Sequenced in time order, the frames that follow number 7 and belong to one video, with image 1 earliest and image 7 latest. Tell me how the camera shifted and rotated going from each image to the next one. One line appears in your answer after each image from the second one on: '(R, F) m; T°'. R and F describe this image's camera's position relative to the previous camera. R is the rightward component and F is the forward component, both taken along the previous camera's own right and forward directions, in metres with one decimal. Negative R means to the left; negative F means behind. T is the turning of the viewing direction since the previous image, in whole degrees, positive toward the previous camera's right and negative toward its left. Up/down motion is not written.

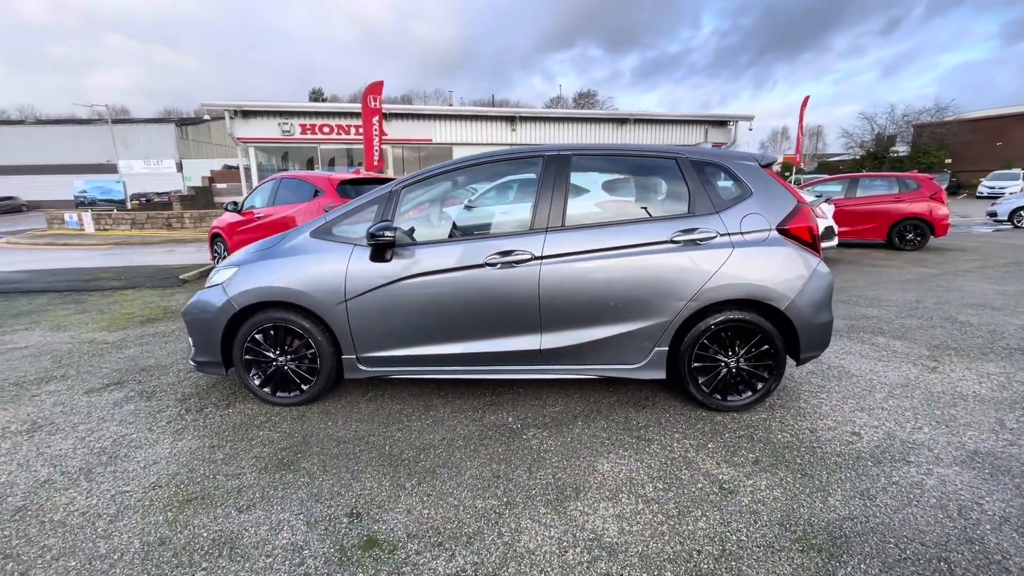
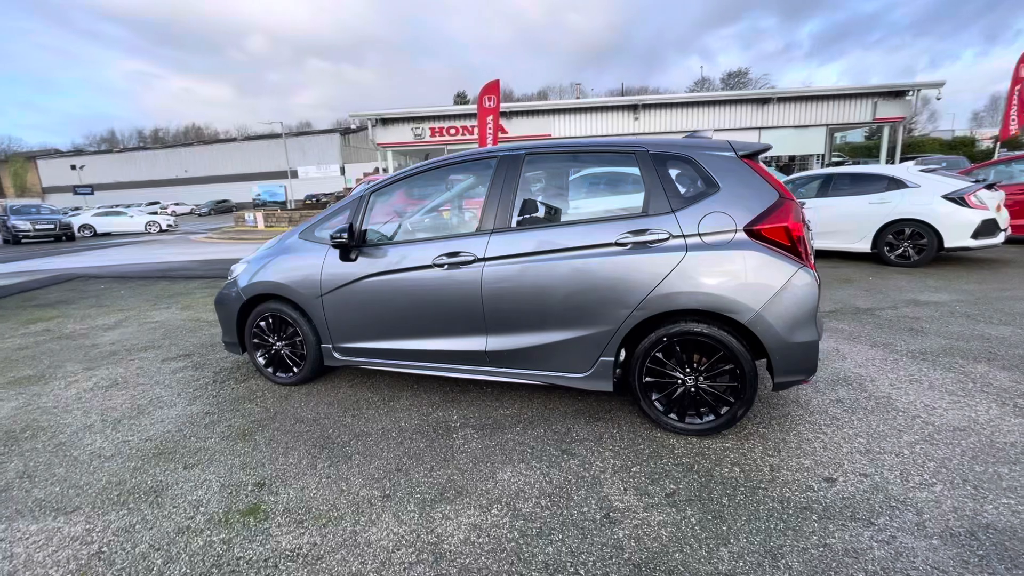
(+1.1, +0.2) m; -16°
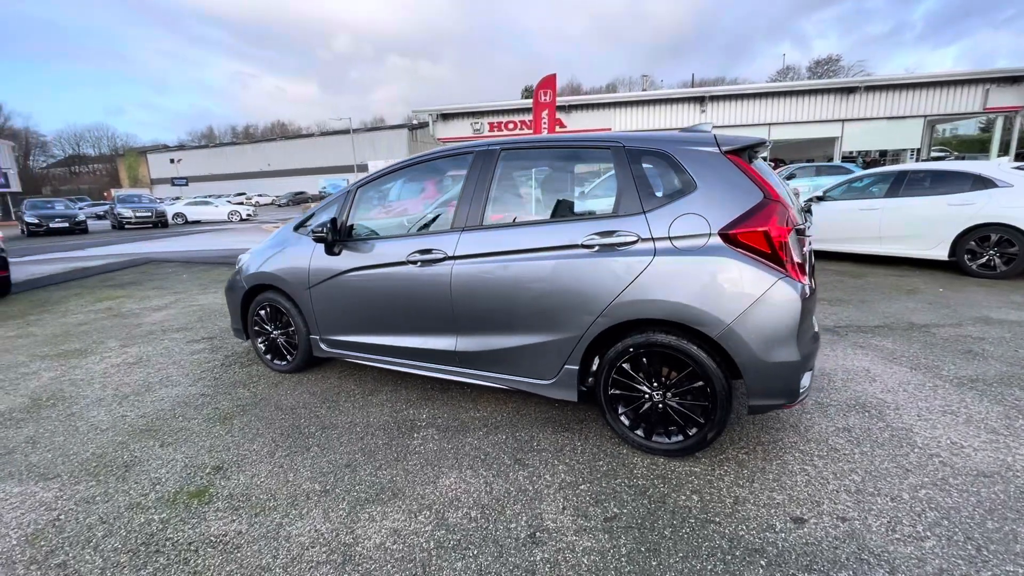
(+0.5, +0.1) m; -8°
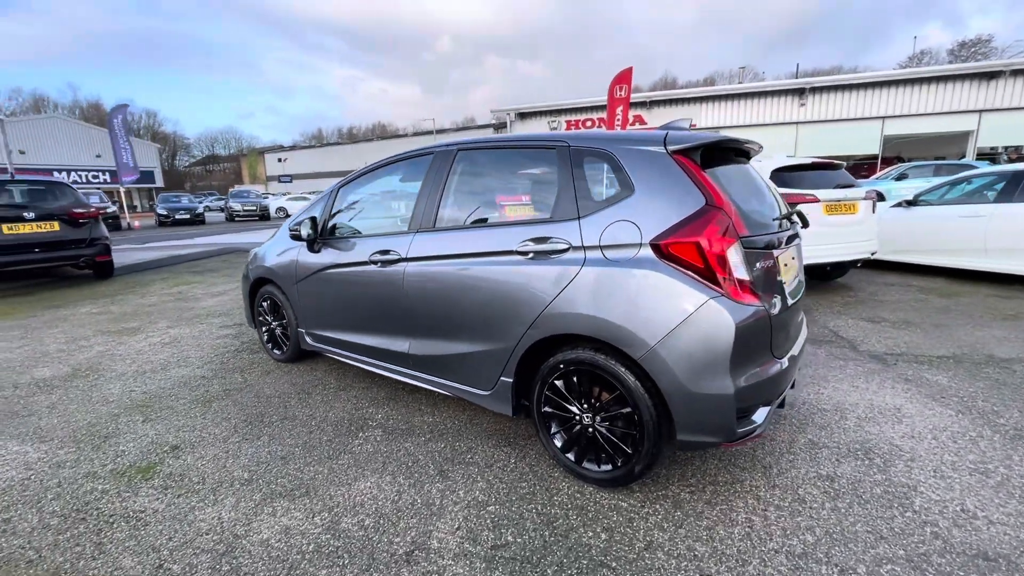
(+0.8, +0.2) m; -10°
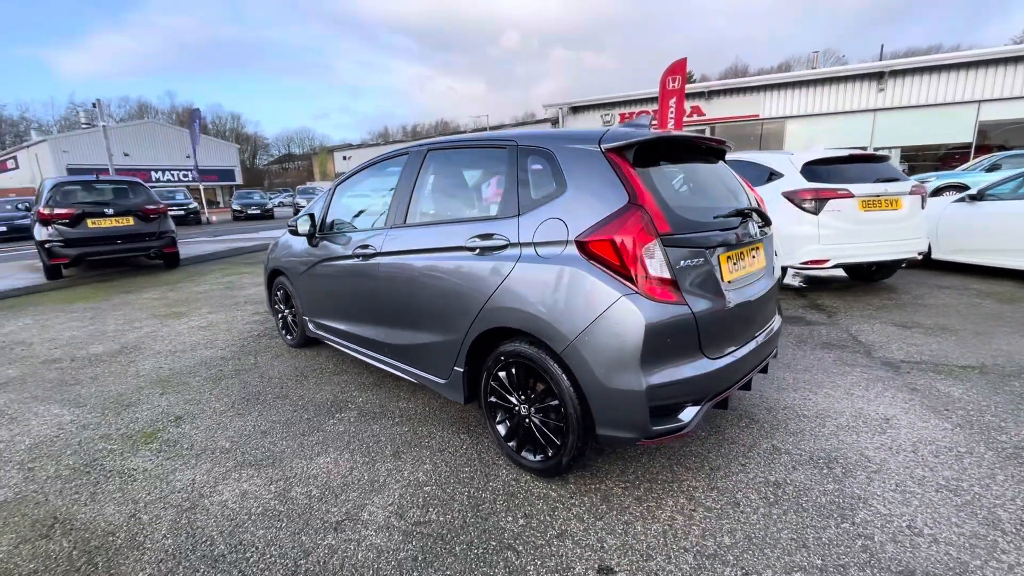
(+0.6, -0.1) m; -7°
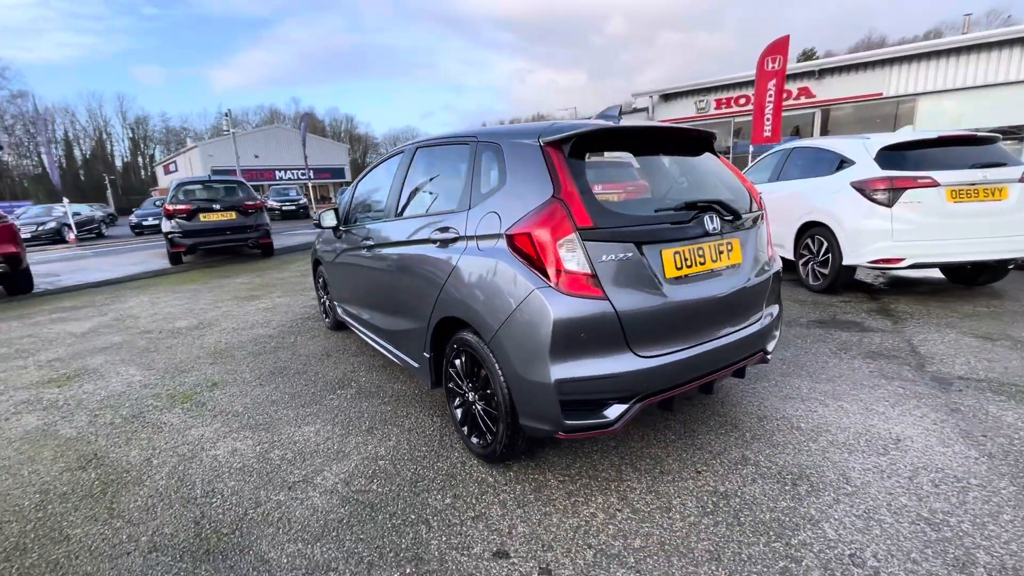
(+0.7, 0.0) m; -11°
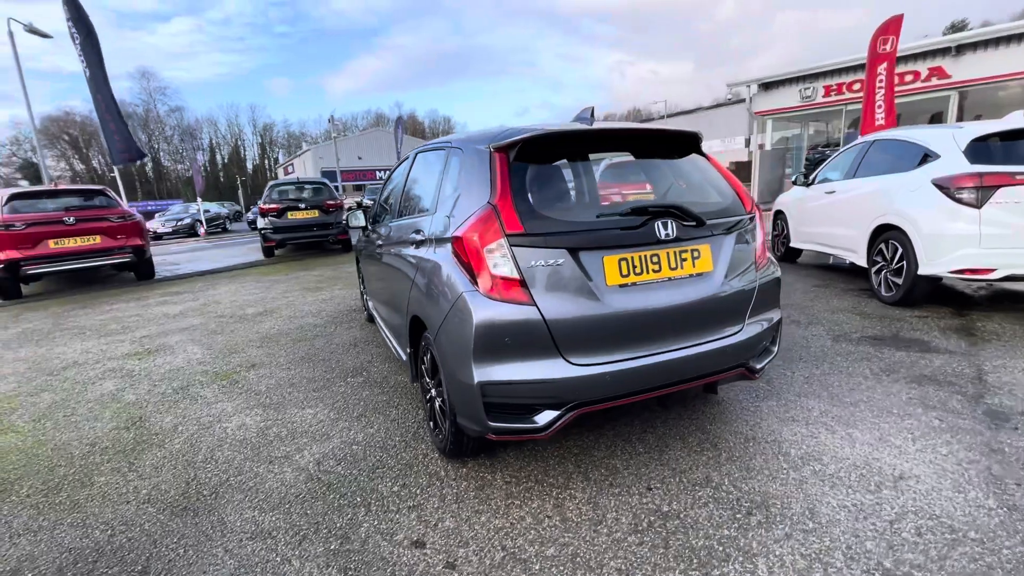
(+0.6, 0.0) m; -11°
